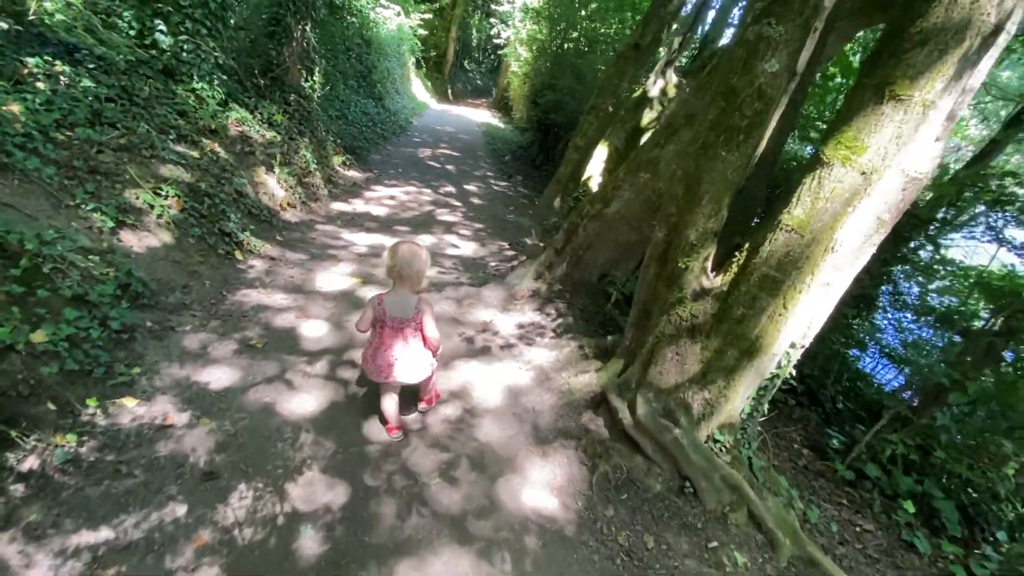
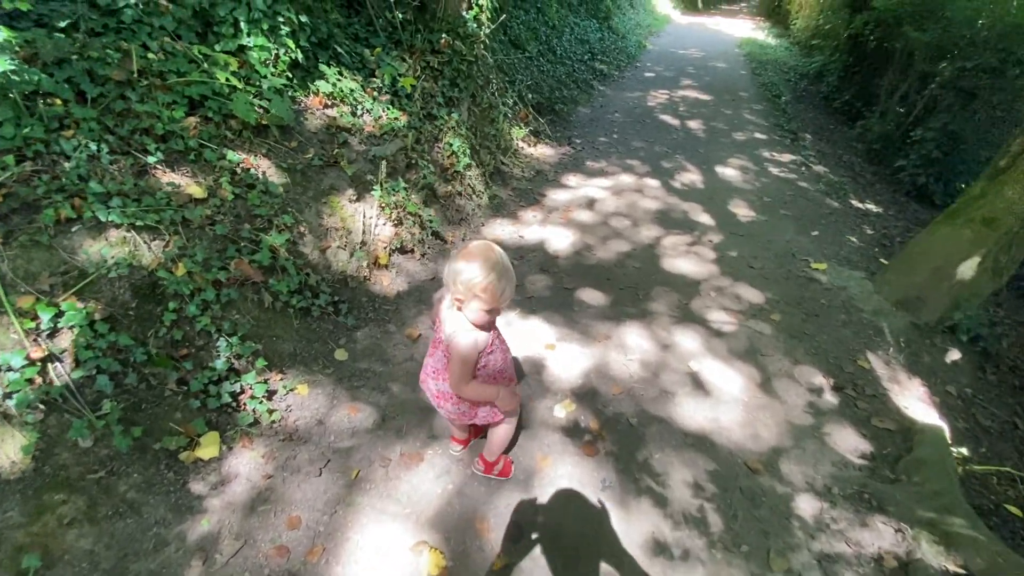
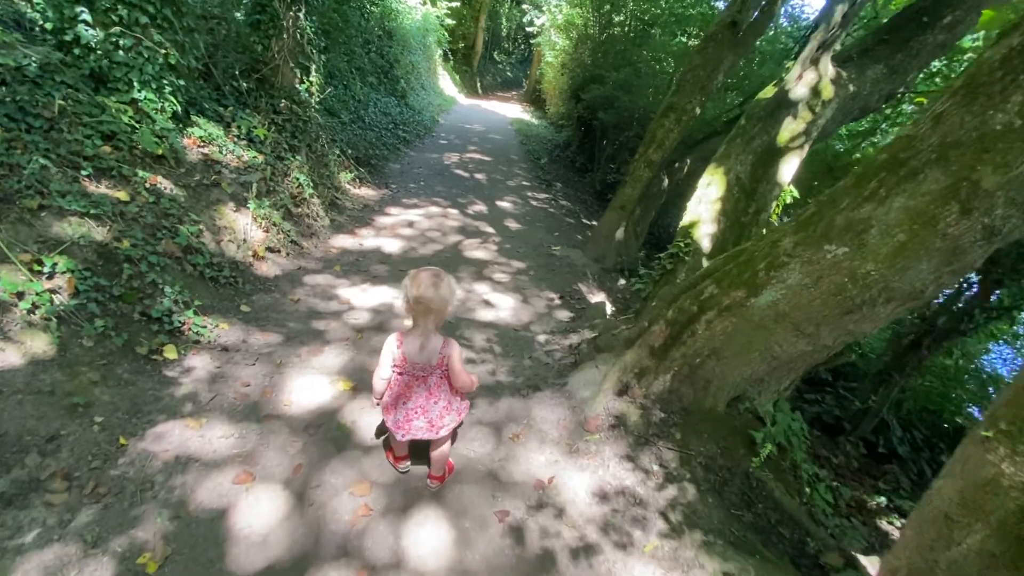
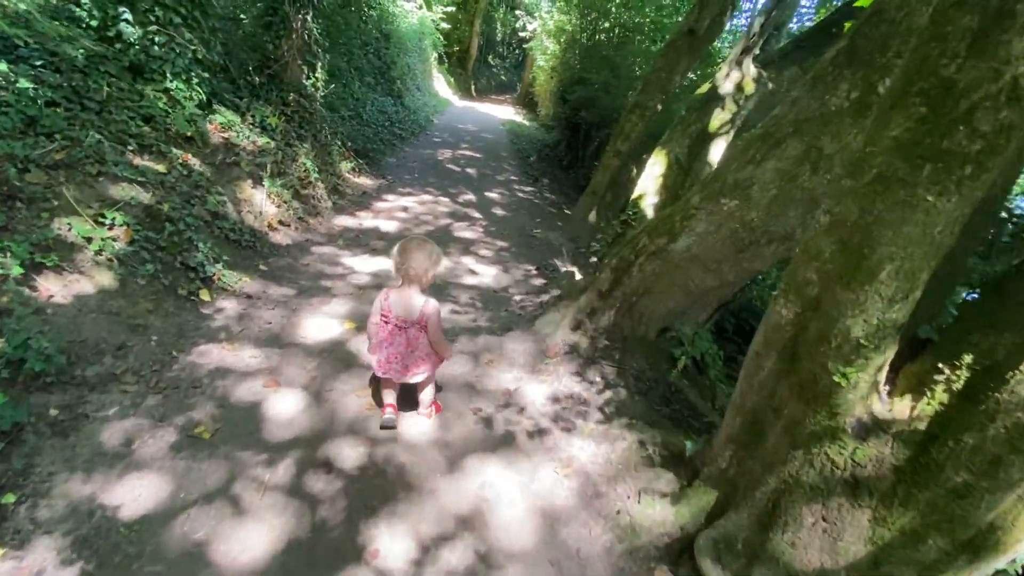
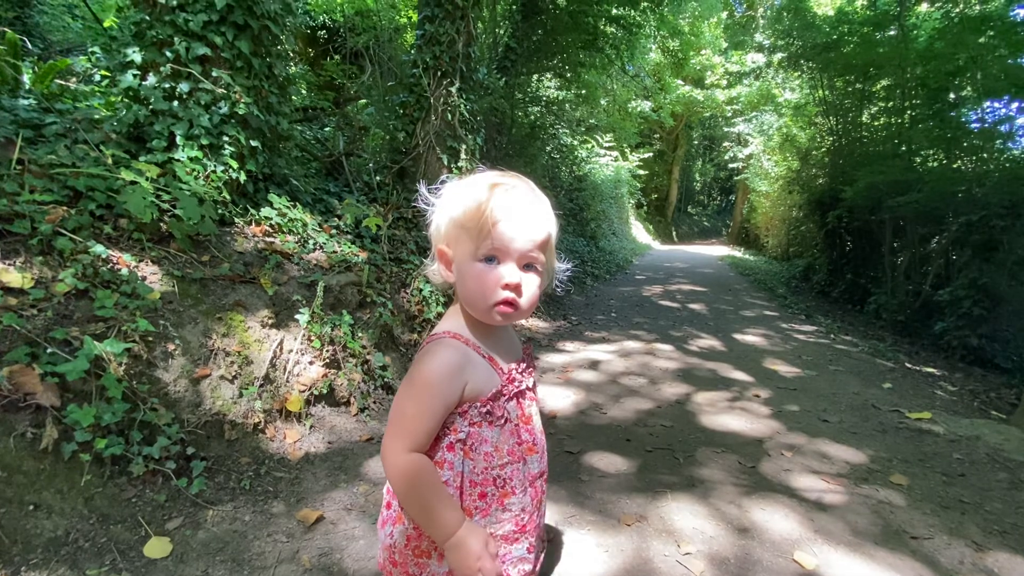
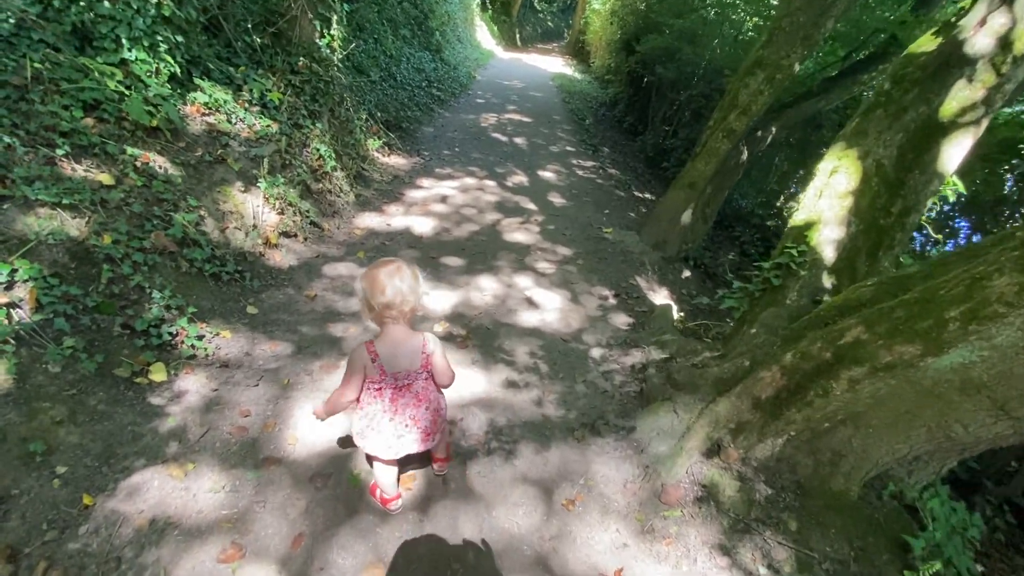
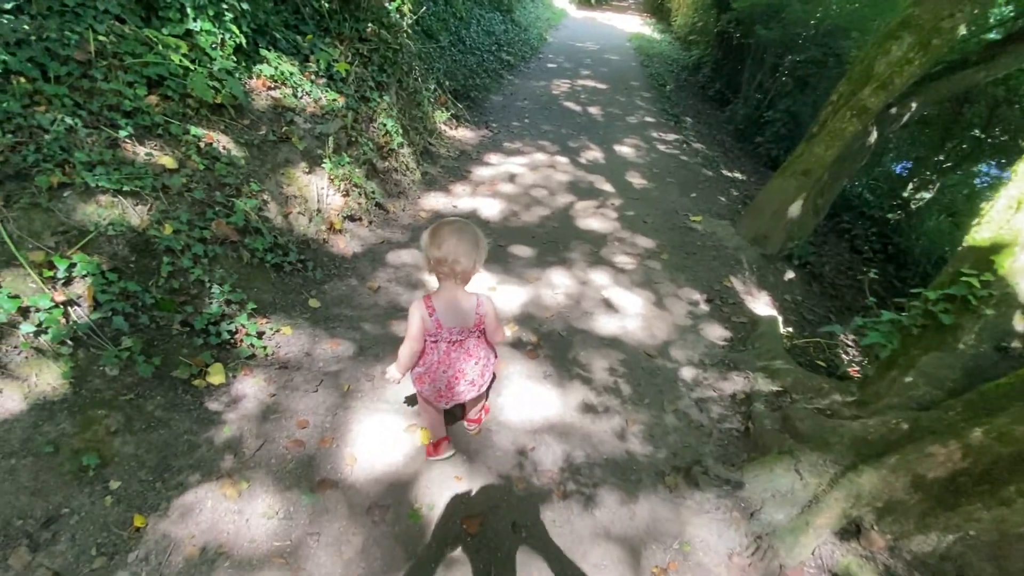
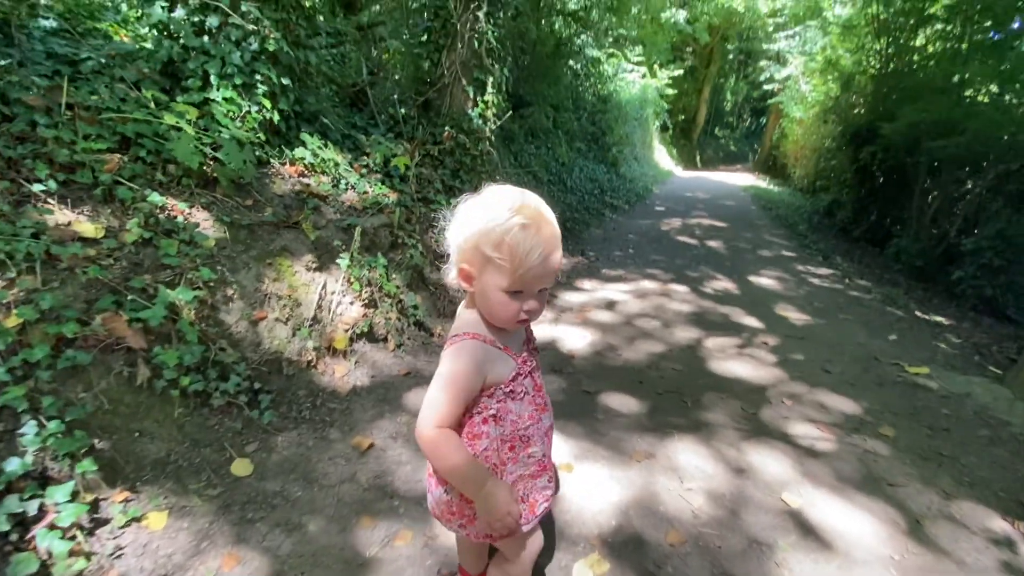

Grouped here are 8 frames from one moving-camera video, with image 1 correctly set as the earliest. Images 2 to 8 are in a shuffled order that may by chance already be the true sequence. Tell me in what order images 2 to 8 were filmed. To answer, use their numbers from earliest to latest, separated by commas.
4, 3, 6, 7, 2, 8, 5
